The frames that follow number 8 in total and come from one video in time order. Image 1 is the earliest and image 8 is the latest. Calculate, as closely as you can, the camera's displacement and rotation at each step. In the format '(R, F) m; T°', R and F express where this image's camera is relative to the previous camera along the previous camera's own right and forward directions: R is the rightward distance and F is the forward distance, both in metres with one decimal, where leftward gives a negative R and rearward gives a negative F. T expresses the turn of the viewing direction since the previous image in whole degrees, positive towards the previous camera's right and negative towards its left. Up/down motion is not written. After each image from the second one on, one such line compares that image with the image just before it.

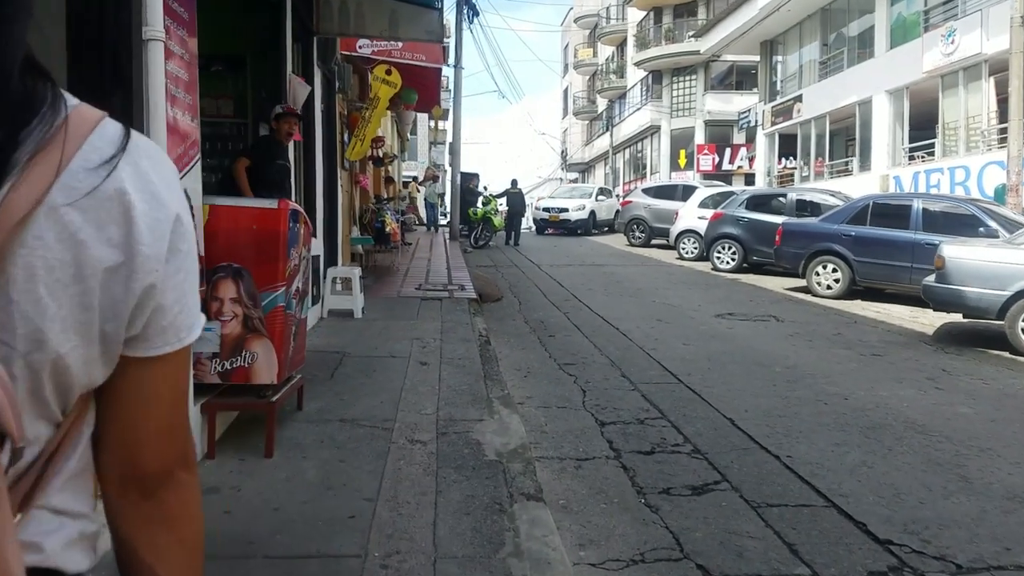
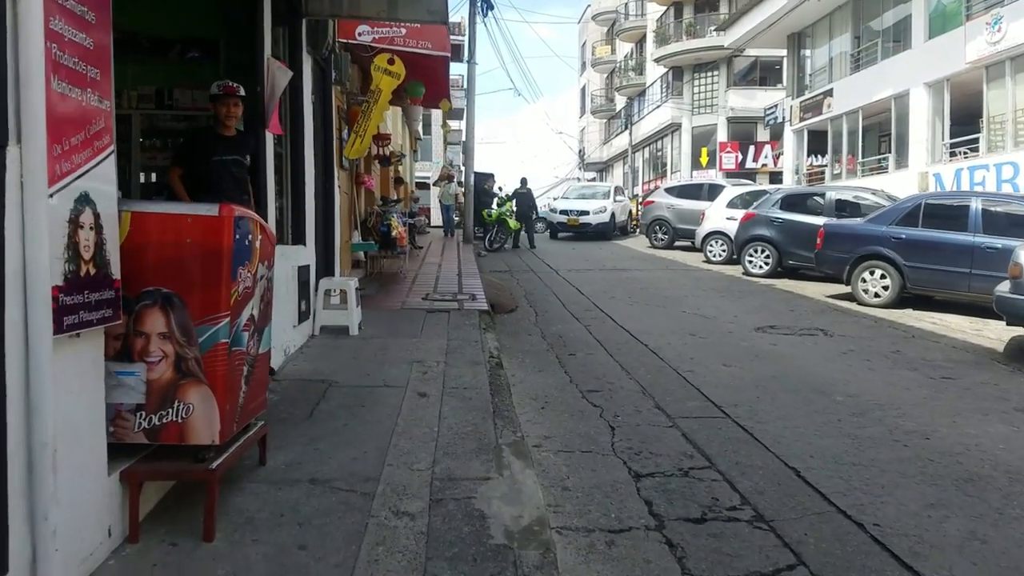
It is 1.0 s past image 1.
(0.0, +1.0) m; -1°
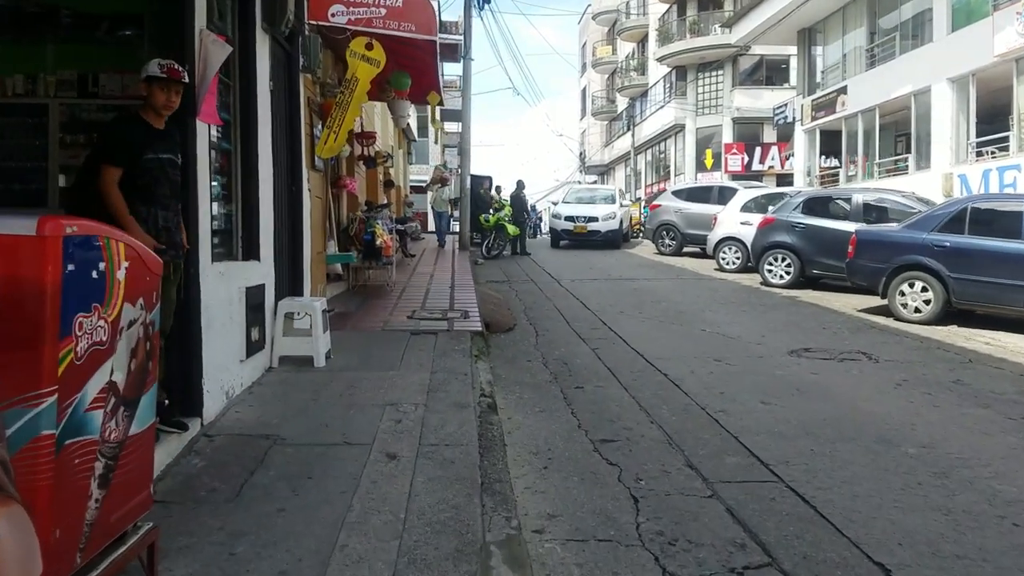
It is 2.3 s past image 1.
(0.0, +1.1) m; 0°
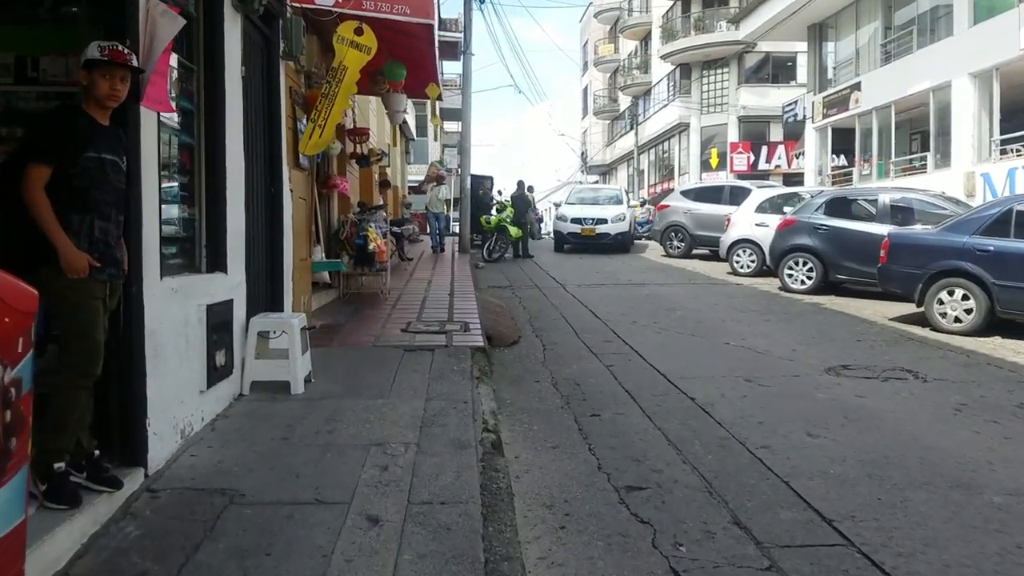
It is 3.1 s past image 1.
(0.0, +0.8) m; 0°
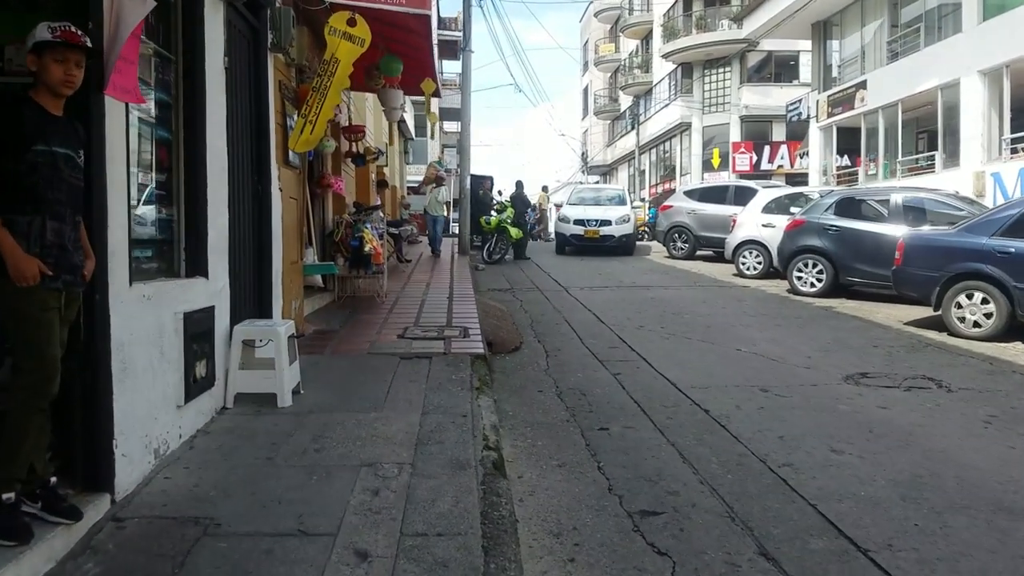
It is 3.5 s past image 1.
(0.0, +0.3) m; 0°
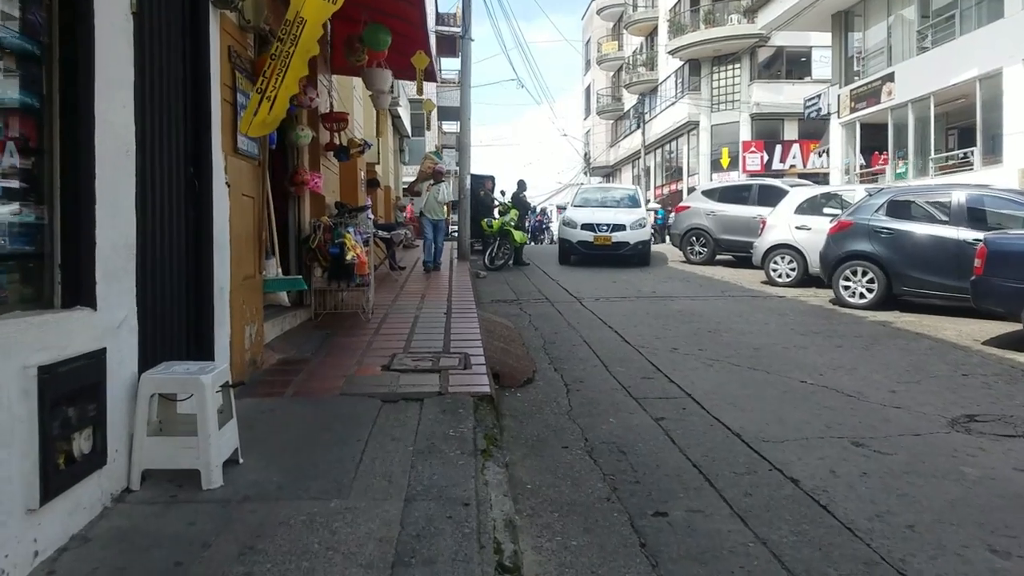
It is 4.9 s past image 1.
(-0.1, +1.4) m; 0°
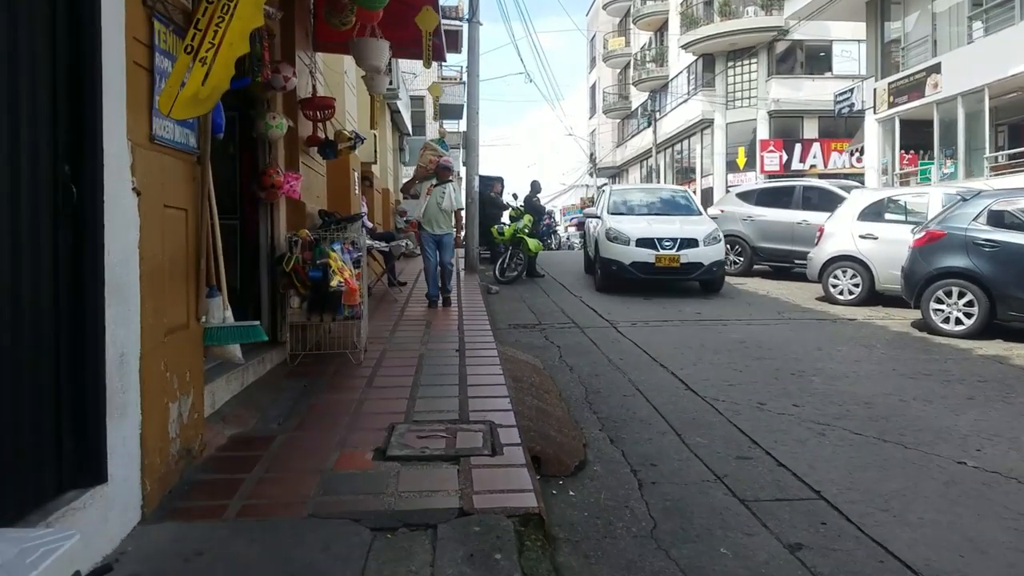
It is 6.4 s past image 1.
(-0.3, +1.8) m; 0°
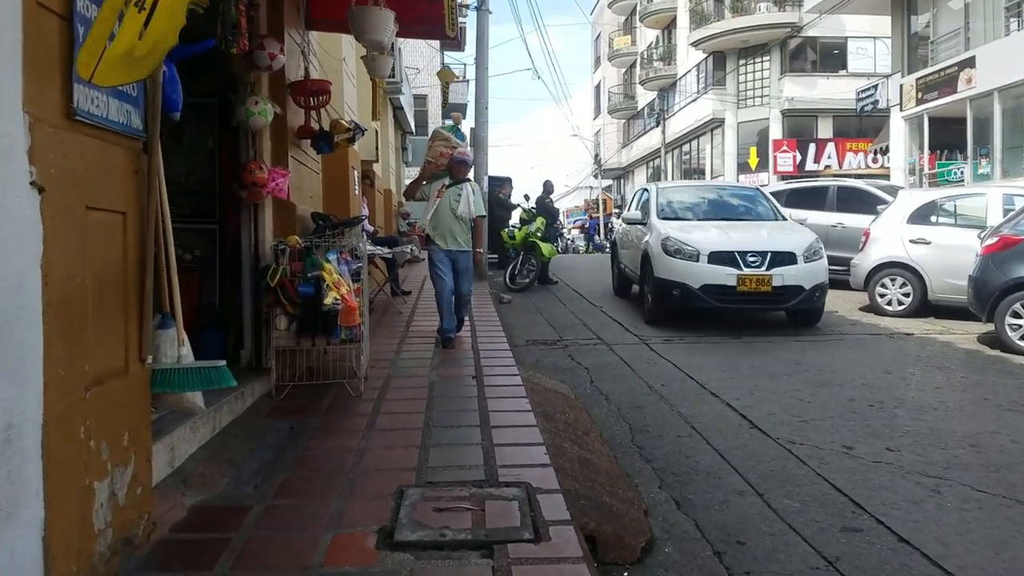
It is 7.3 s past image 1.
(-0.2, +1.0) m; 0°
